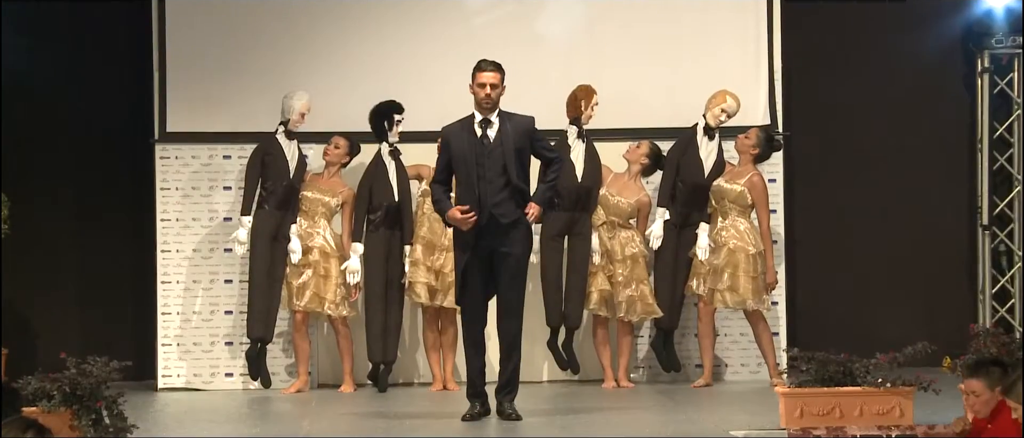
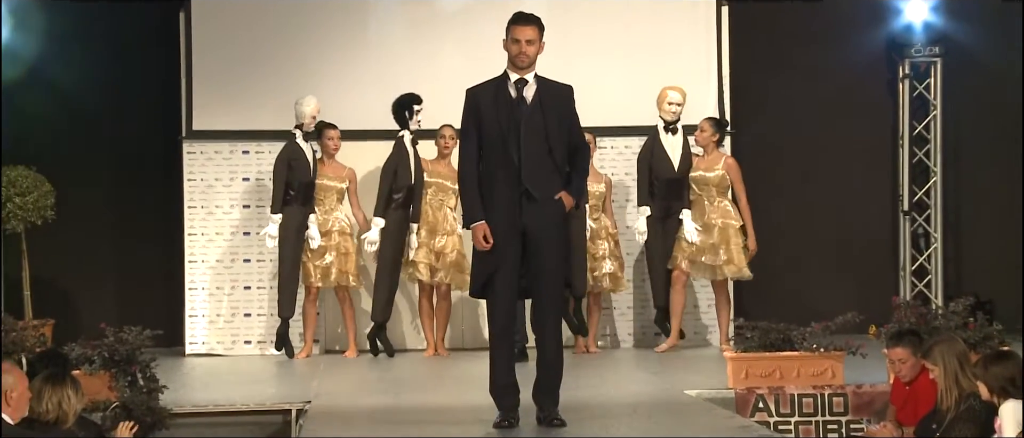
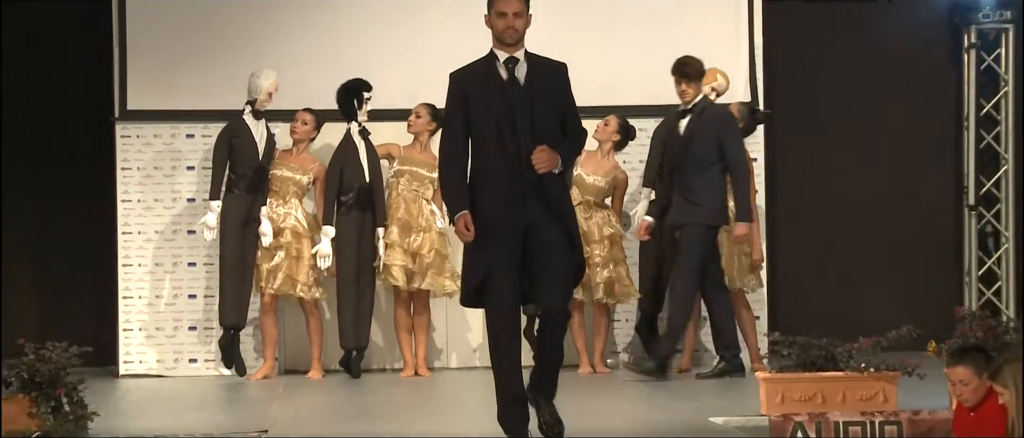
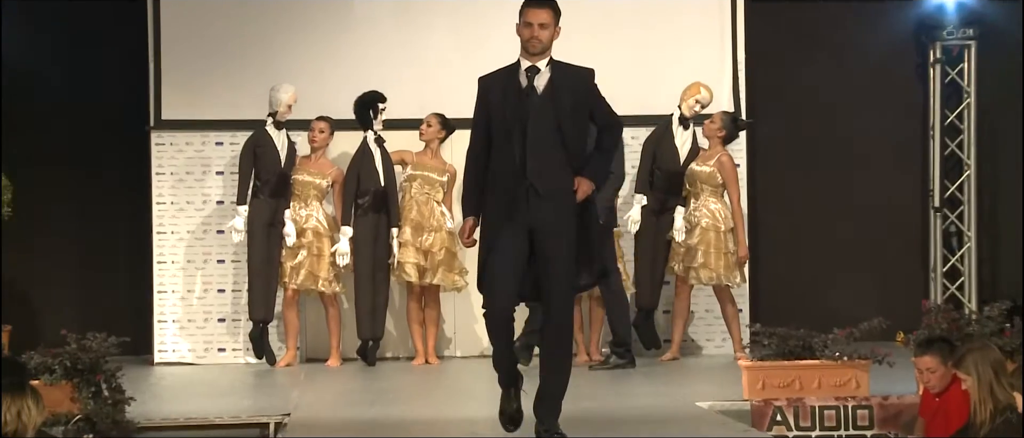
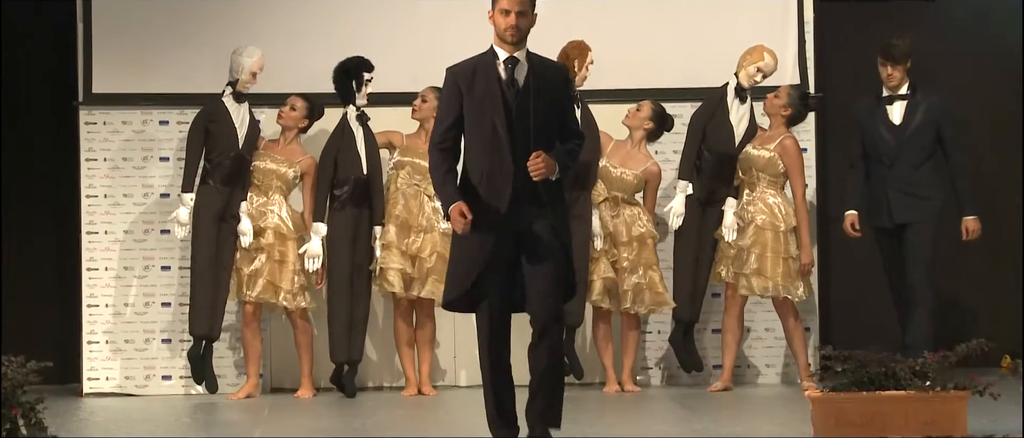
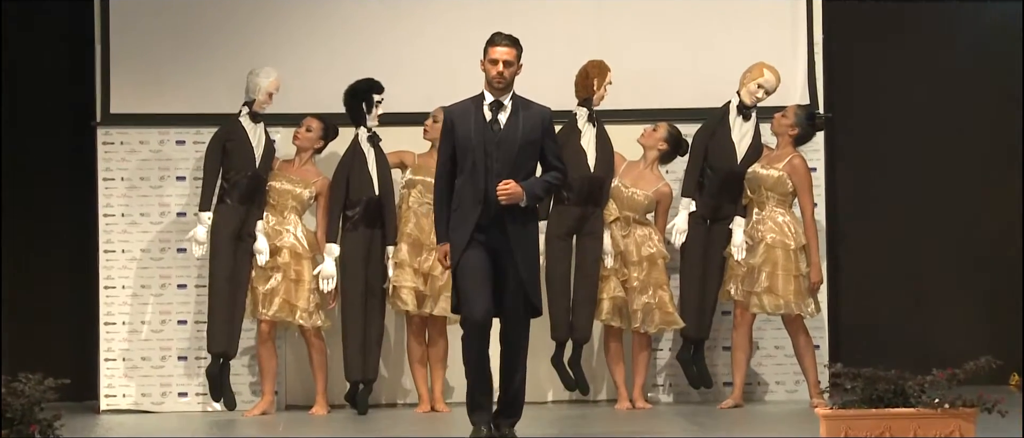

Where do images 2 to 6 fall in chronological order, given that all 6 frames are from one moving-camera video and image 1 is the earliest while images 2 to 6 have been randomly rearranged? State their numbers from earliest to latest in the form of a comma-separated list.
6, 5, 3, 4, 2
